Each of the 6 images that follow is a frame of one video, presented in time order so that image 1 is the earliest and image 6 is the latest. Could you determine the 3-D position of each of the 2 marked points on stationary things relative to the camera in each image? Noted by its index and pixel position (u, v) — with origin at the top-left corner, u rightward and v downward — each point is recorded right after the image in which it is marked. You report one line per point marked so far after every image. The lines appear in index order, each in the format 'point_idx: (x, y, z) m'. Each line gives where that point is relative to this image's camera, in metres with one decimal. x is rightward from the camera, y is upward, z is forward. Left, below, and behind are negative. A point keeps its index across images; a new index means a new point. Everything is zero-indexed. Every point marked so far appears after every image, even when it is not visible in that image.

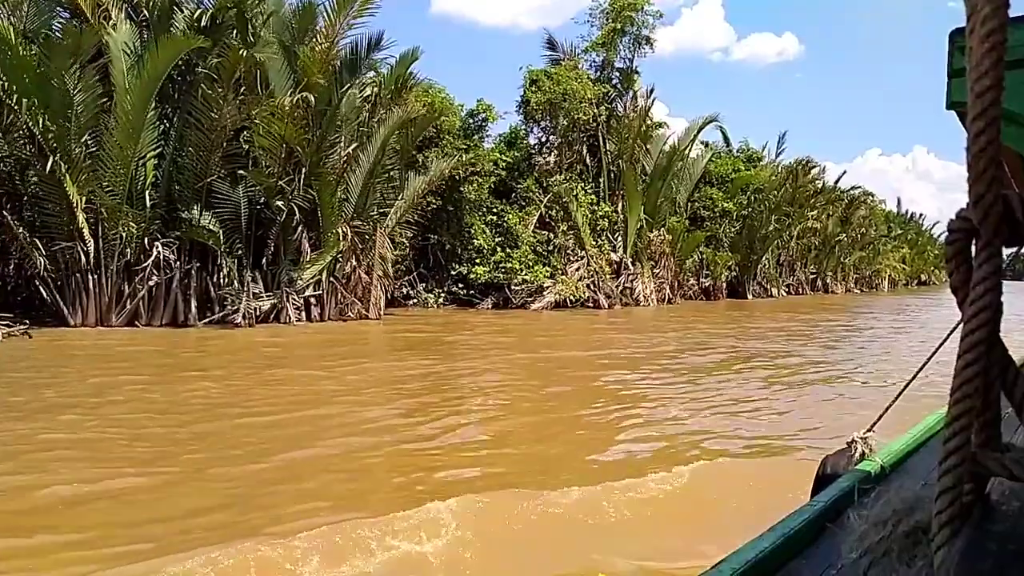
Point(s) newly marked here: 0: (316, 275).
0: (-2.8, +0.2, +12.3) m
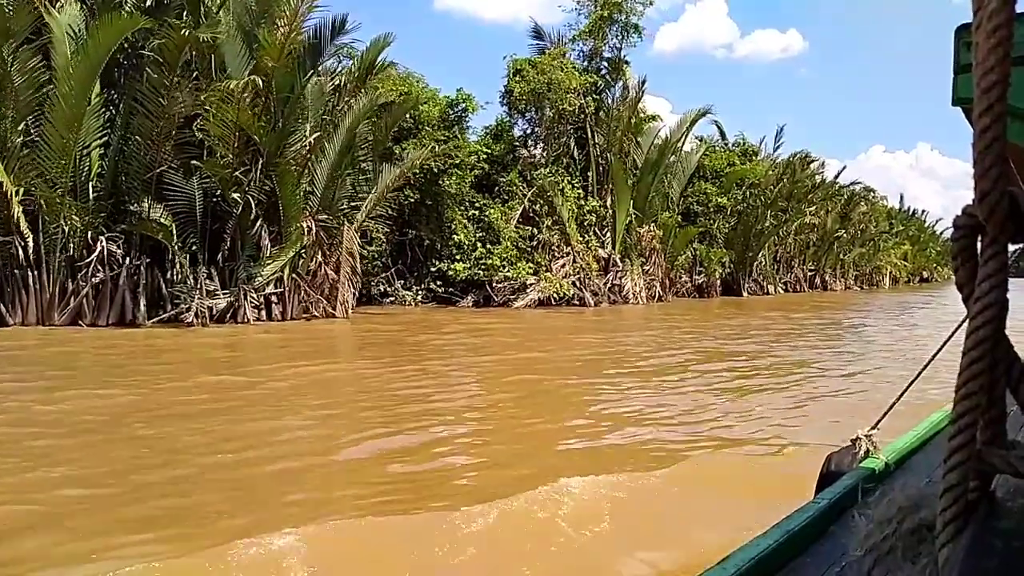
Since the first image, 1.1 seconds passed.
0: (-3.2, +0.2, +11.7) m
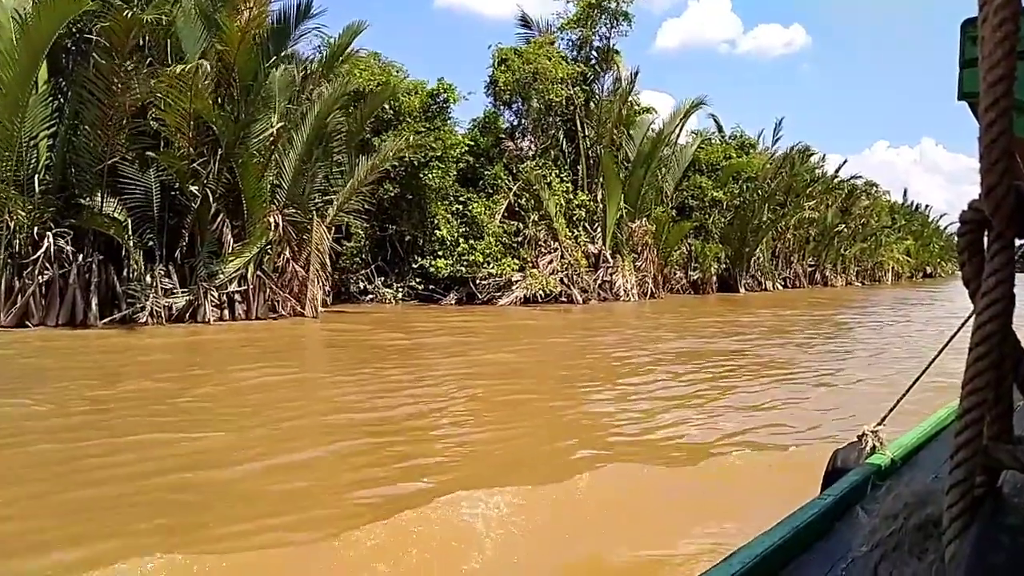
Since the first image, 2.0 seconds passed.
0: (-3.5, +0.2, +11.1) m
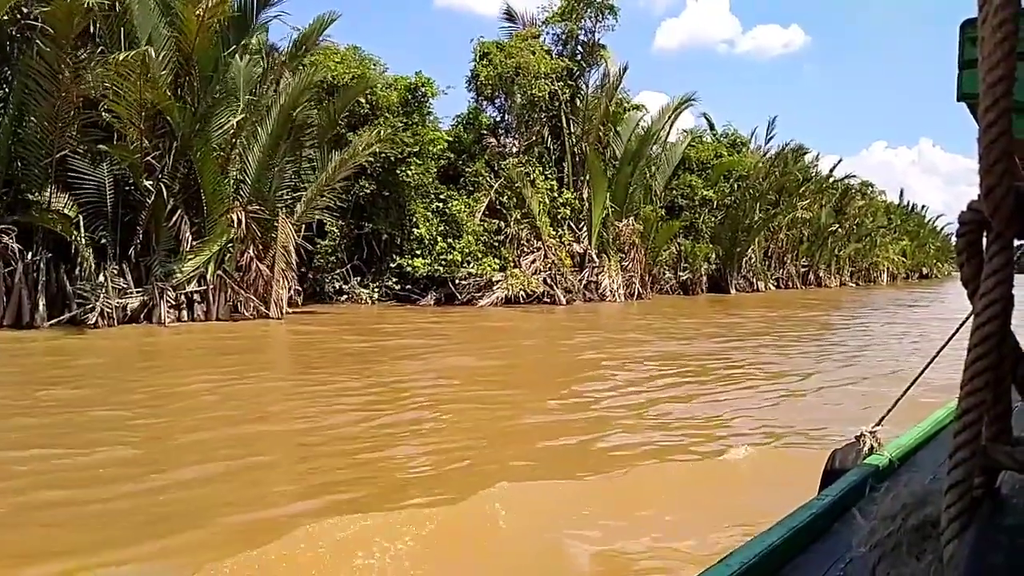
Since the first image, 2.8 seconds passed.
0: (-3.8, +0.2, +10.6) m
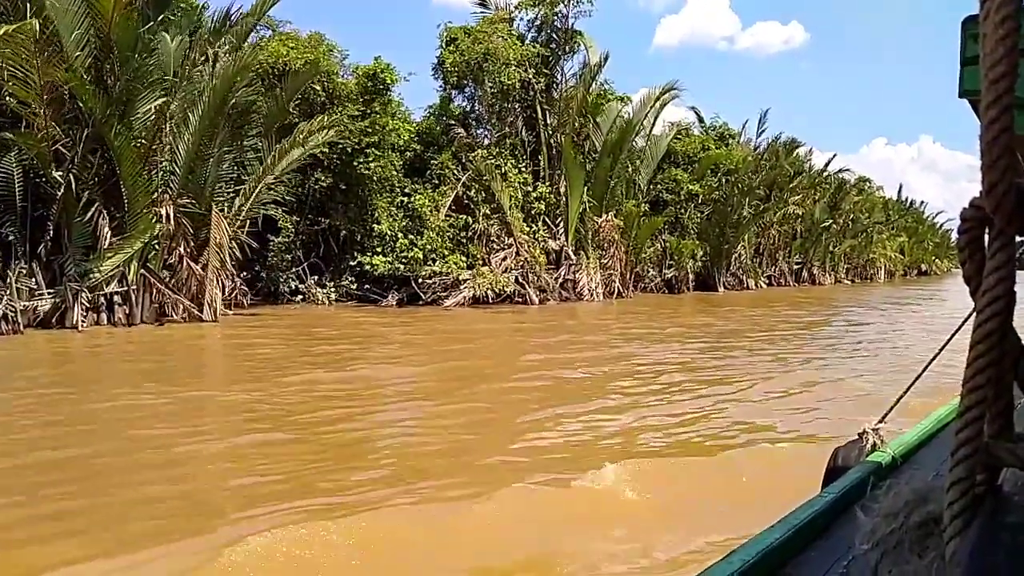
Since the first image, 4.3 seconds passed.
0: (-4.4, +0.2, +9.8) m
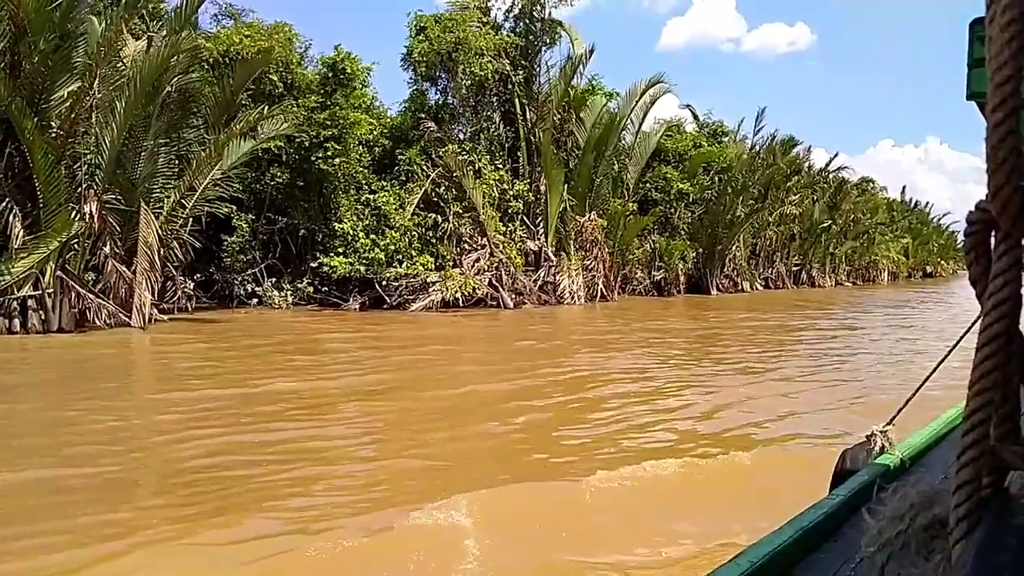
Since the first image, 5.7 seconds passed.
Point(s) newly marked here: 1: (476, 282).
0: (-4.9, +0.2, +8.9) m
1: (-0.6, +0.1, +14.3) m
